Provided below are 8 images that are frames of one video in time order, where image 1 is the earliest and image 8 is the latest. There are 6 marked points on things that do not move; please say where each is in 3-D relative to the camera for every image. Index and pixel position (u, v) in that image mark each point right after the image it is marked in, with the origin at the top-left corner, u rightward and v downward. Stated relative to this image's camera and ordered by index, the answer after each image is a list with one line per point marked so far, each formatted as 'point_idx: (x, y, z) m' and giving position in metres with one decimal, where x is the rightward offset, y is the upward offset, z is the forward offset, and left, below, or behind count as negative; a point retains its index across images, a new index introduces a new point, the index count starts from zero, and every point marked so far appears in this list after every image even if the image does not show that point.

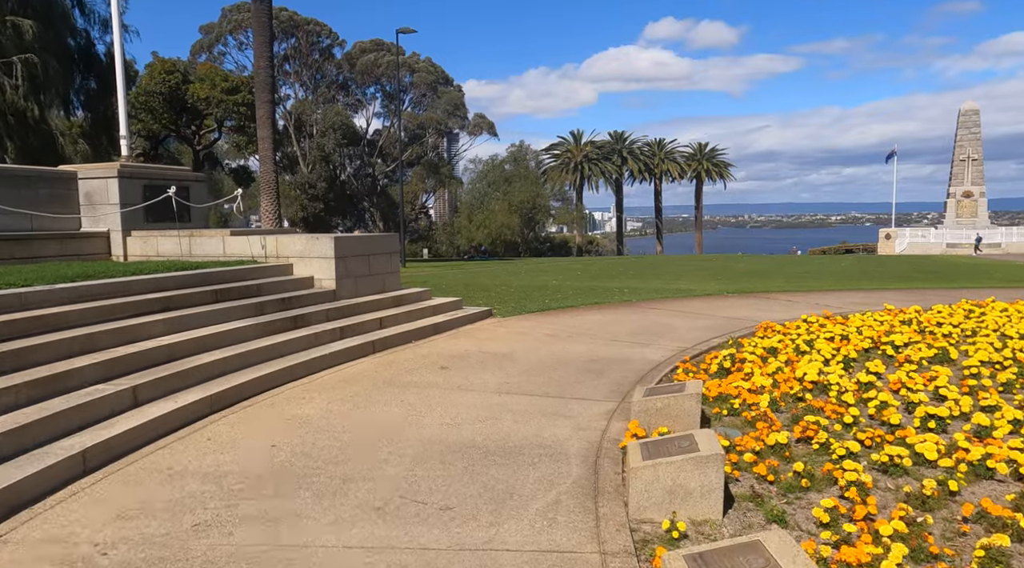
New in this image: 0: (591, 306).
0: (+1.5, -0.4, +14.8) m
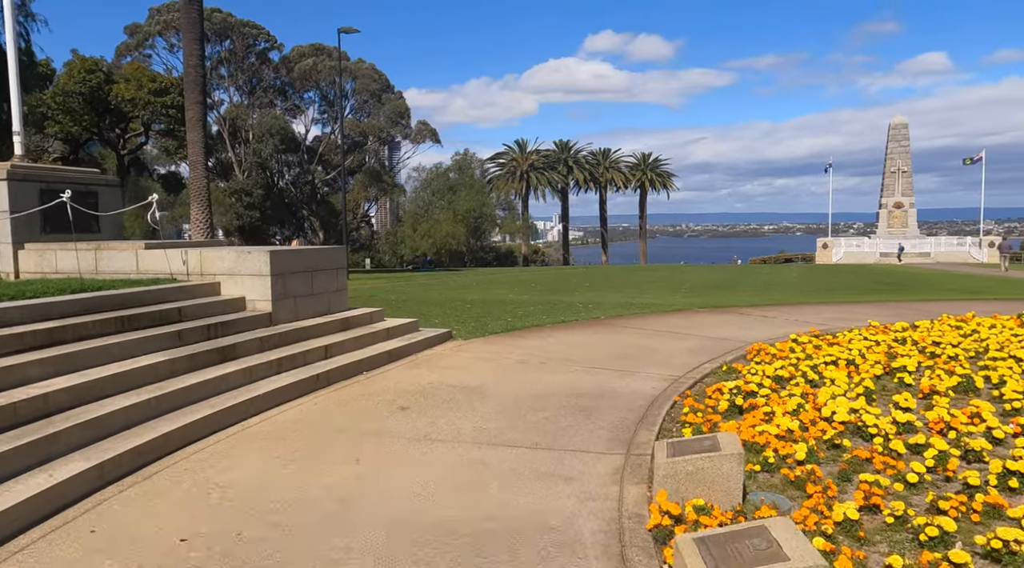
0: (+0.8, -0.7, +13.5) m
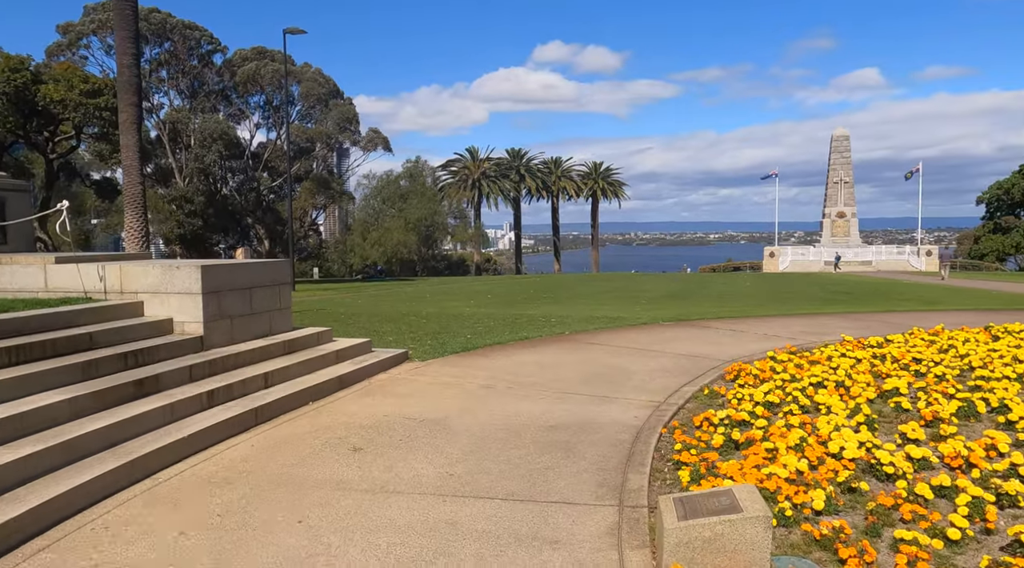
0: (+0.2, -0.9, +12.6) m
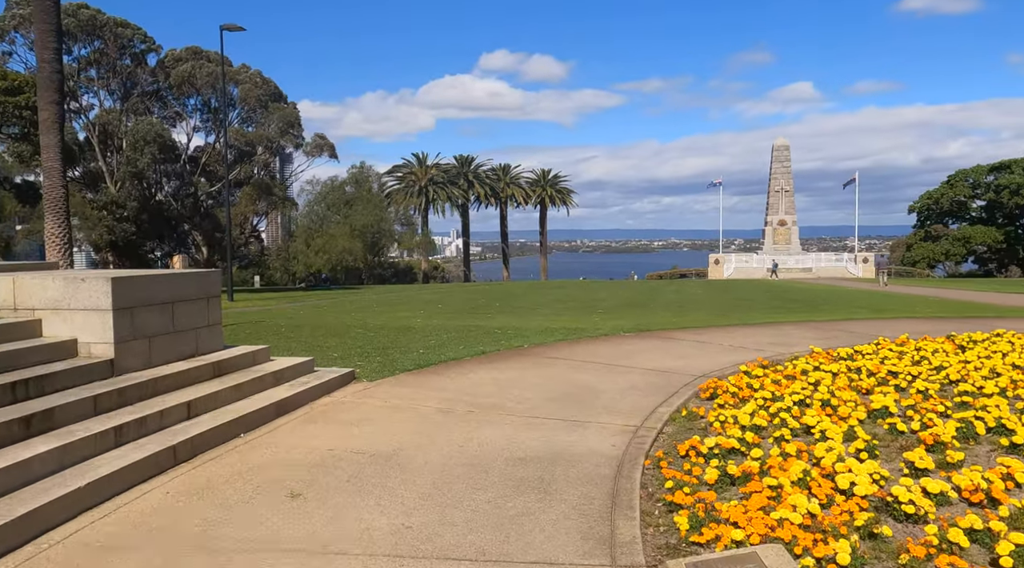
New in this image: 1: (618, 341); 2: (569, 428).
0: (-0.5, -1.1, +11.7) m
1: (+1.9, -1.0, +14.3) m
2: (+0.5, -1.3, +7.4) m
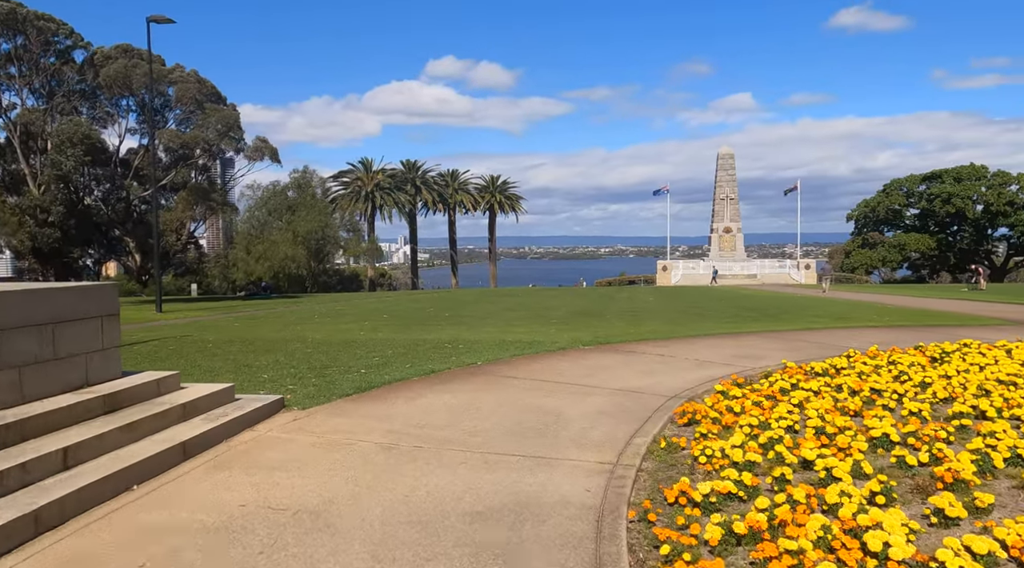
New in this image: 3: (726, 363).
0: (-1.1, -1.2, +10.6) m
1: (+1.1, -1.2, +13.2) m
2: (+0.2, -1.4, +6.3) m
3: (+3.5, -1.3, +13.0) m
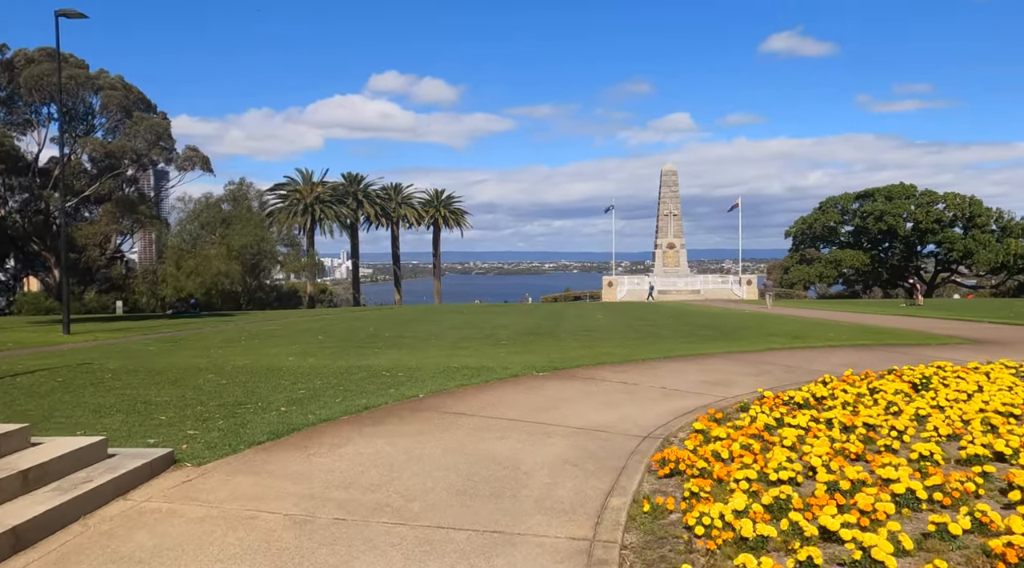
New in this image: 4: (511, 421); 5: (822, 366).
0: (-1.7, -1.5, +9.0) m
1: (+0.3, -1.5, +11.9) m
2: (-0.1, -1.6, +4.8) m
3: (+2.7, -1.6, +11.7) m
4: (0.0, -1.5, +9.0) m
5: (+6.0, -1.6, +15.4) m
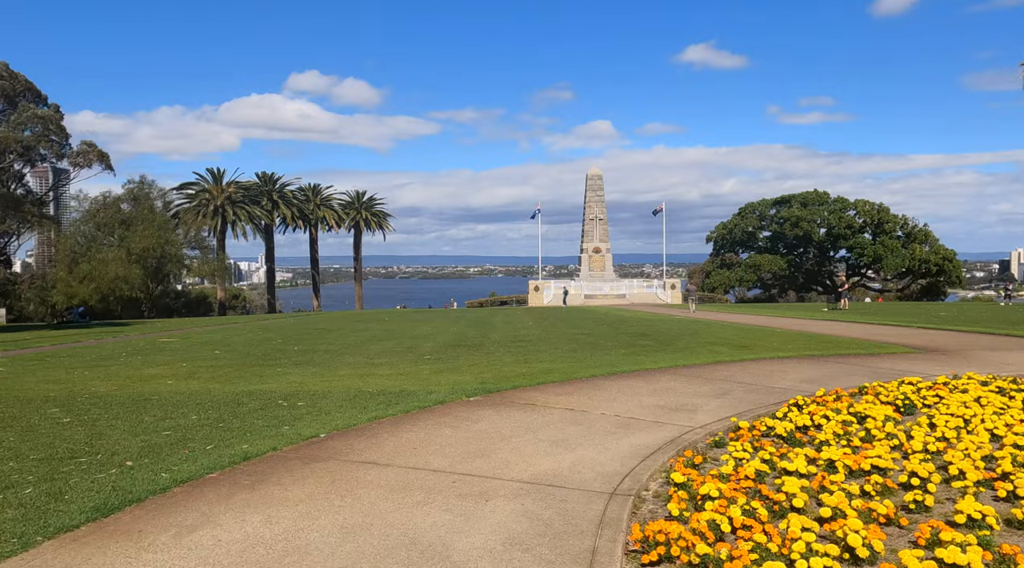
0: (-2.3, -1.6, +6.8) m
1: (-0.6, -1.6, +9.8) m
2: (-0.4, -1.7, +2.7) m
3: (+1.8, -1.7, +9.9) m
4: (-0.7, -1.6, +6.9) m
5: (+4.7, -1.7, +13.9) m
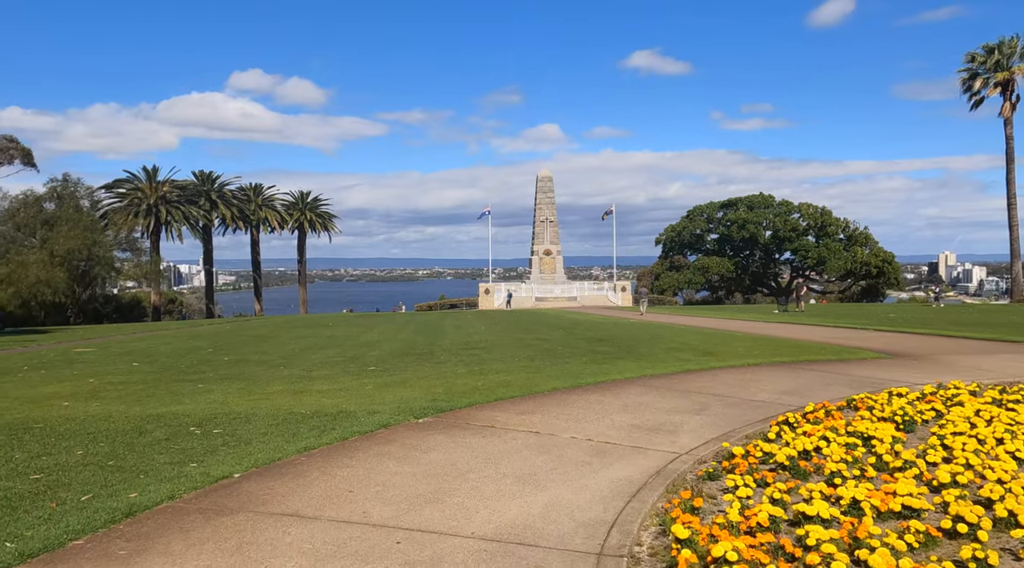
0: (-2.6, -1.6, +5.2) m
1: (-1.0, -1.7, +8.3) m
2: (-0.4, -1.7, +1.3) m
3: (+1.3, -1.7, +8.6) m
4: (-0.9, -1.7, +5.4) m
5: (+4.0, -1.7, +12.7) m
